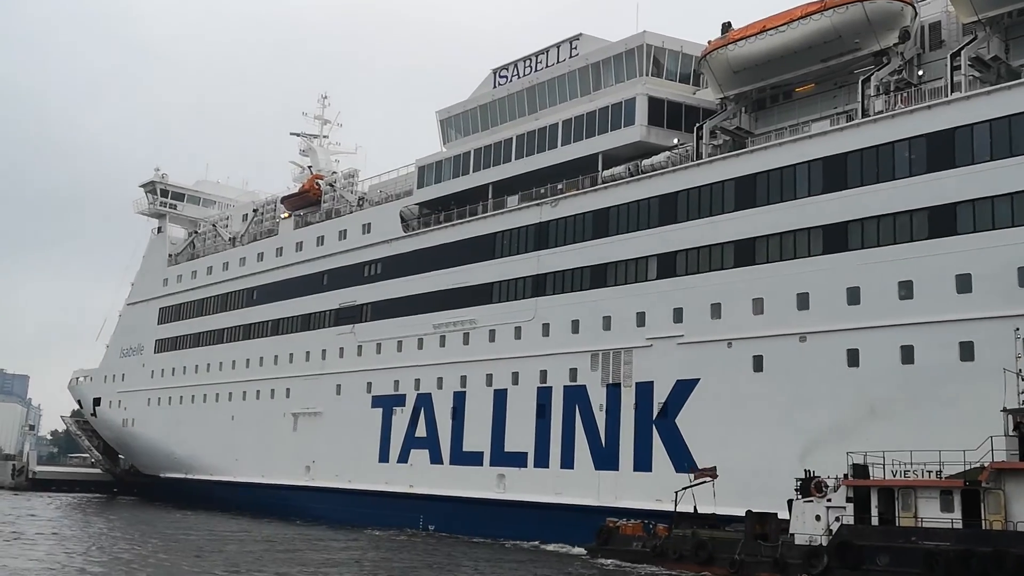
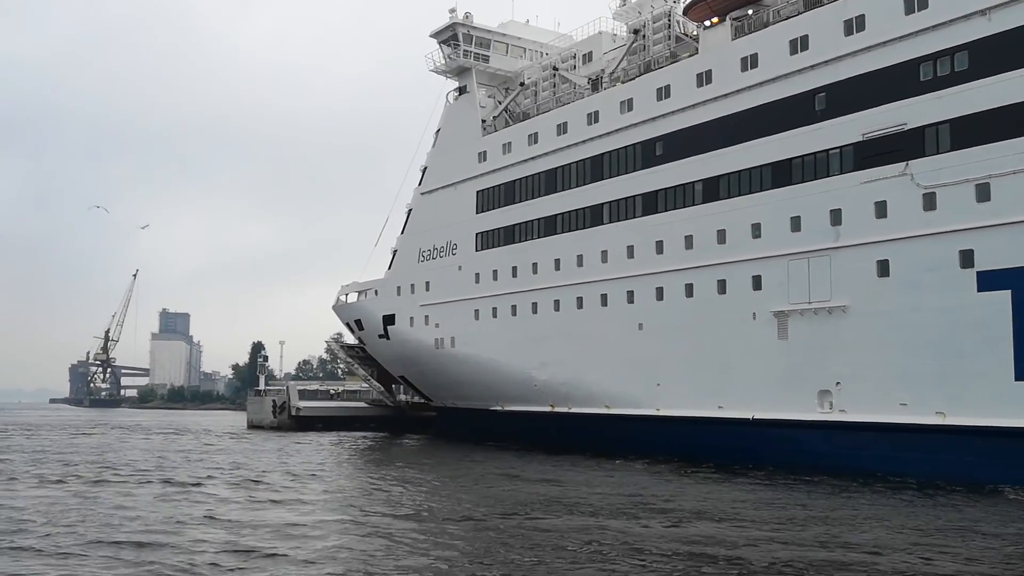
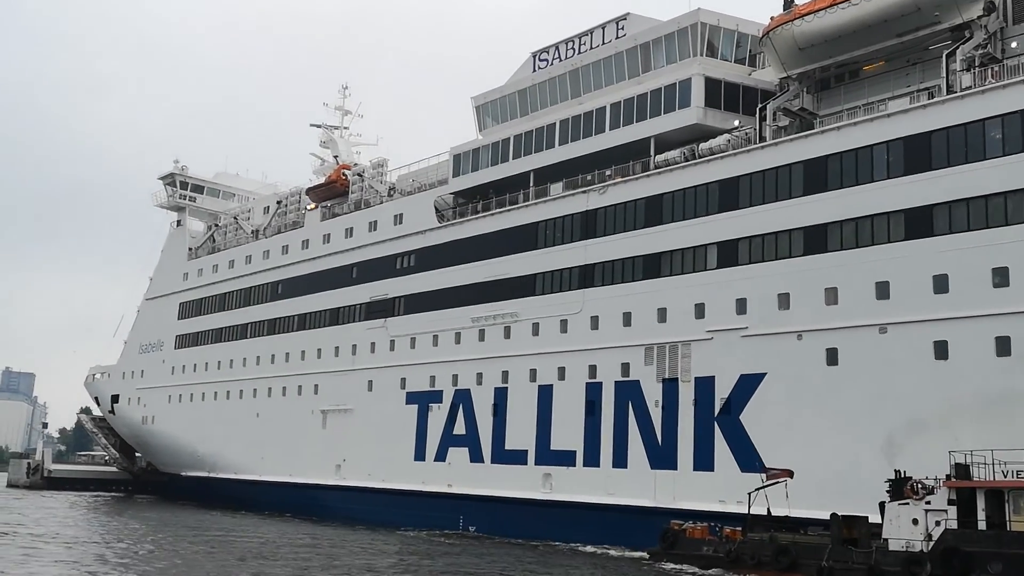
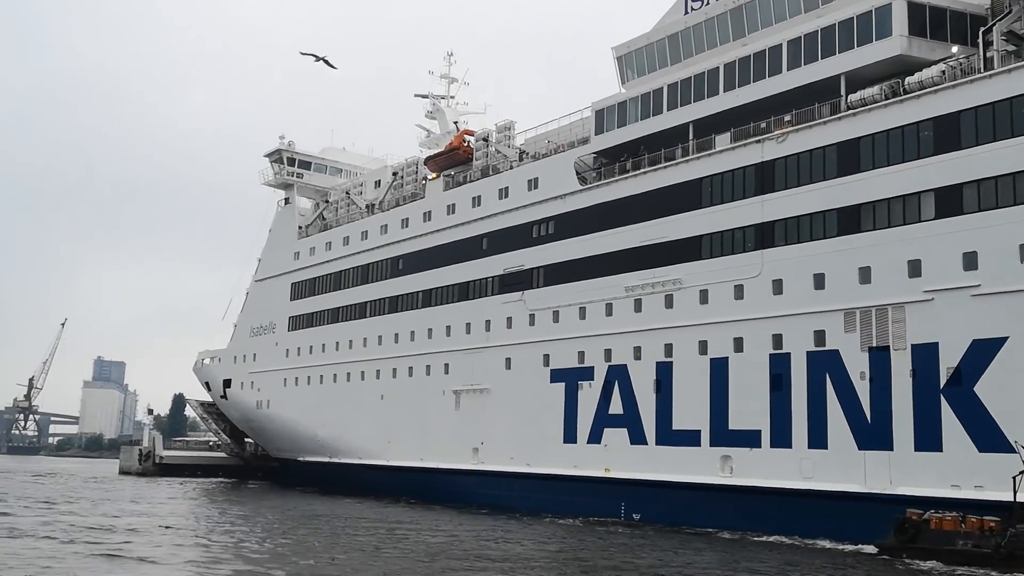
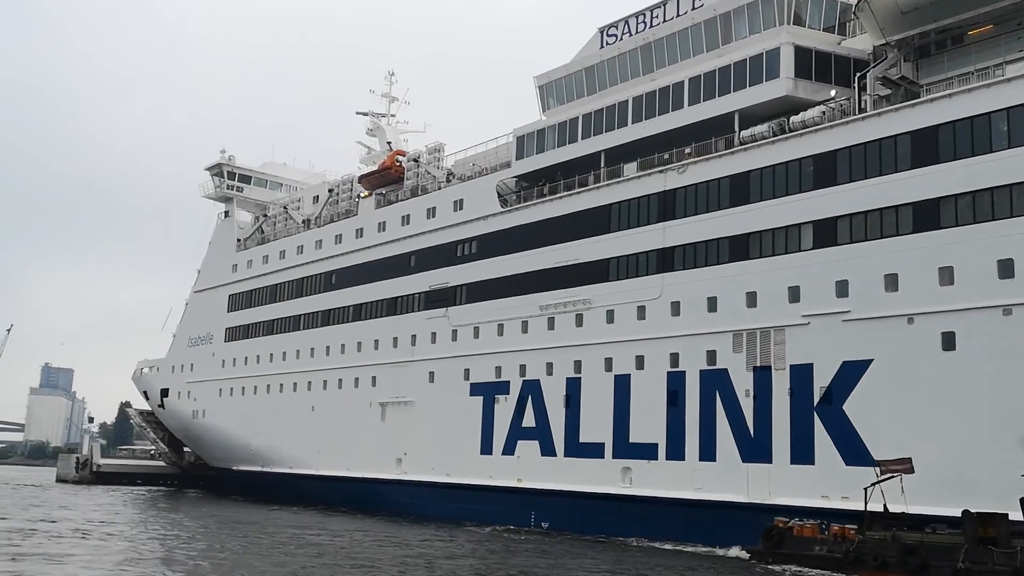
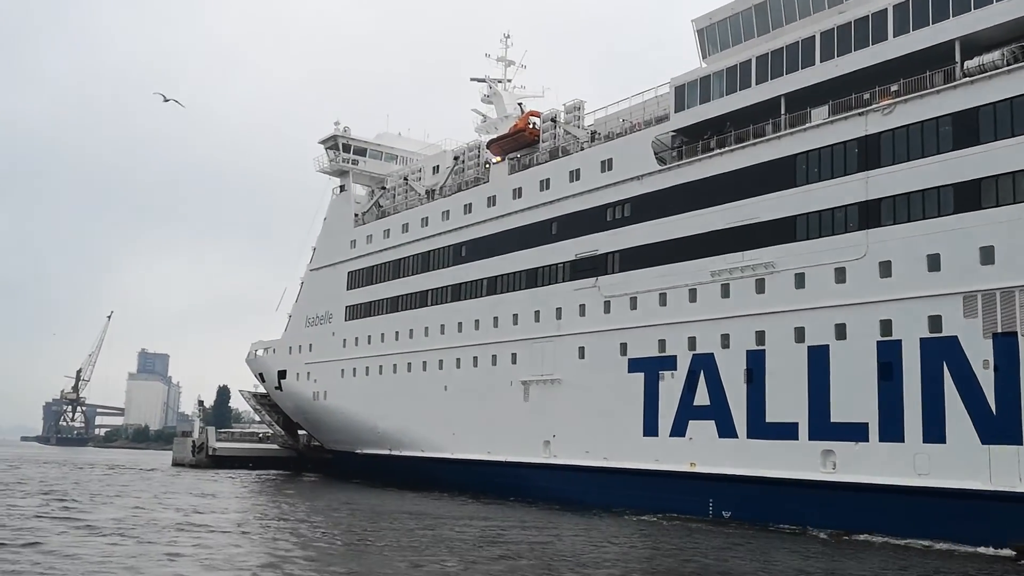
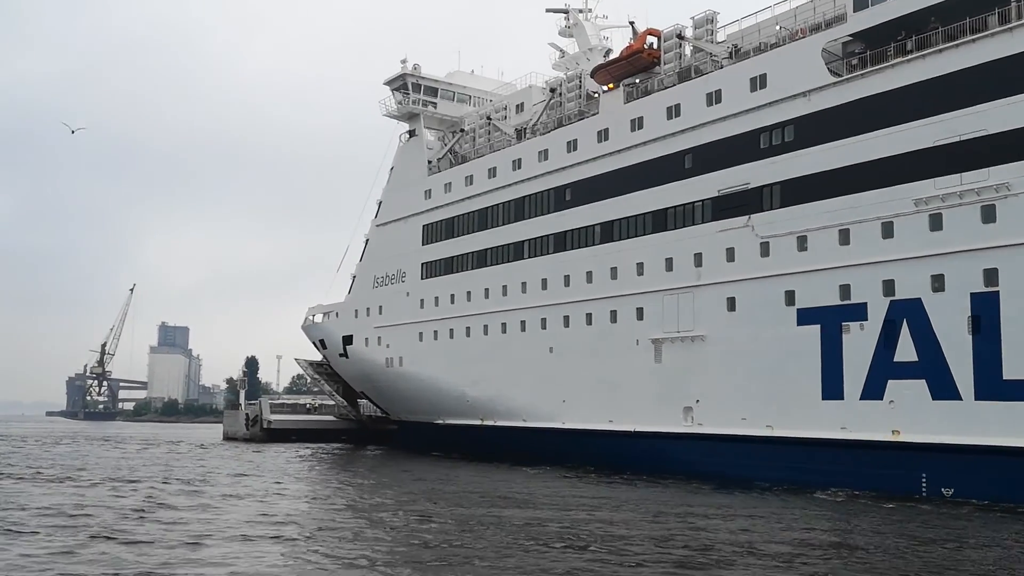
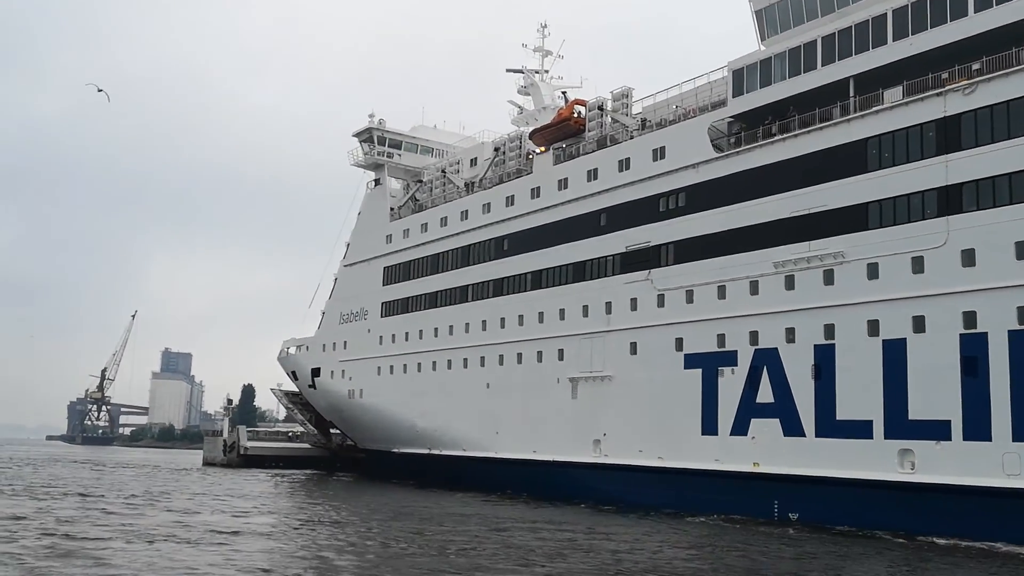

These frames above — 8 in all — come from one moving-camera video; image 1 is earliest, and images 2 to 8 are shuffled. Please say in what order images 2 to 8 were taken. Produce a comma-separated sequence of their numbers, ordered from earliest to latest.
3, 5, 4, 6, 8, 7, 2
